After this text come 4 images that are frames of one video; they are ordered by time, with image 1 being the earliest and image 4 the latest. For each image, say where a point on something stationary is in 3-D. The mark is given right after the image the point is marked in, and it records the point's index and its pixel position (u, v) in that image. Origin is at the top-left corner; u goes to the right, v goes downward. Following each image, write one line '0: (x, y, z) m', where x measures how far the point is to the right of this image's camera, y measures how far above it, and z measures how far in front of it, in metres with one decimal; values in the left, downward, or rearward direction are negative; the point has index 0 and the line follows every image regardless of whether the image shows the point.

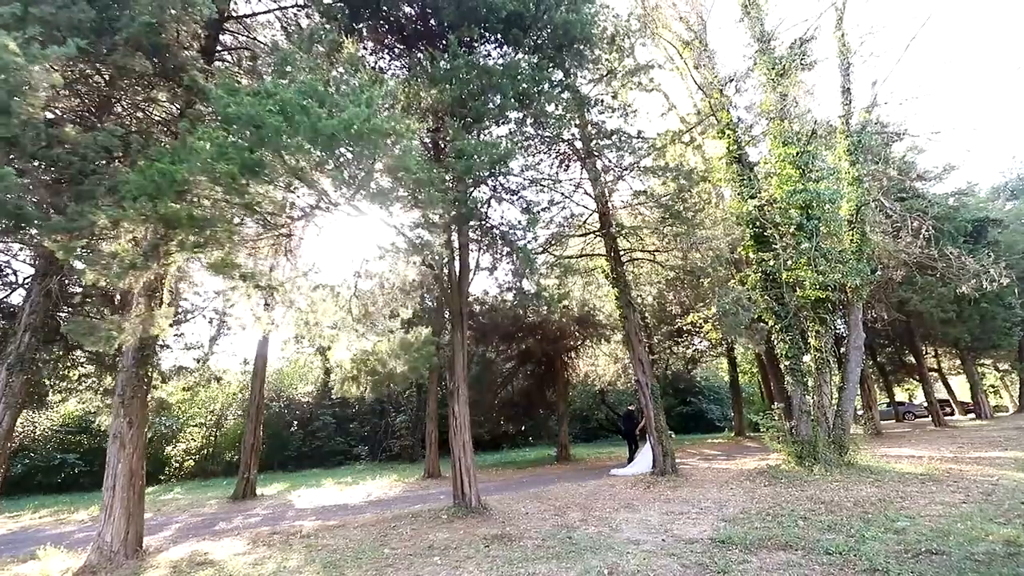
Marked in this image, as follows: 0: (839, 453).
0: (+6.4, -3.2, +11.6) m
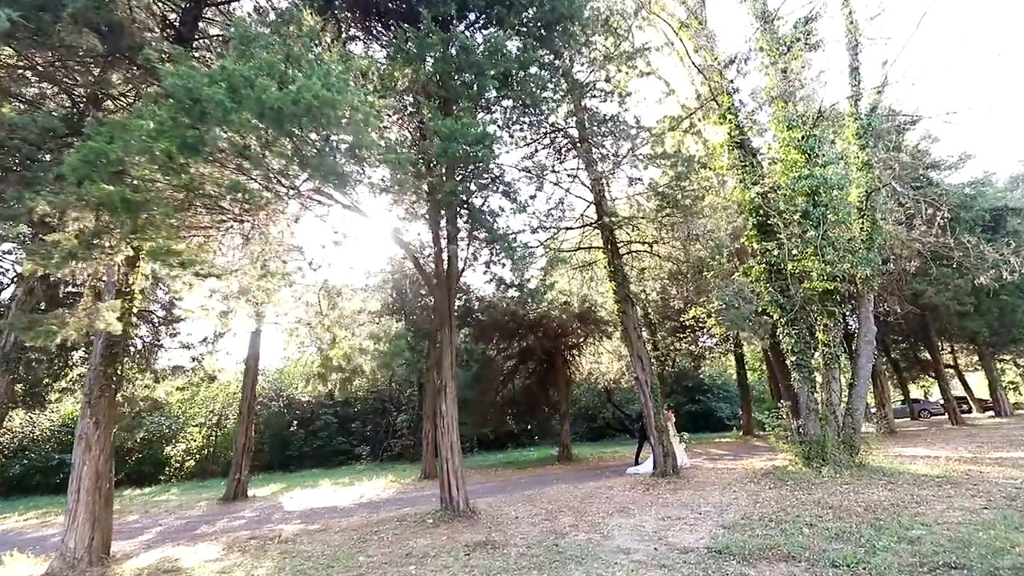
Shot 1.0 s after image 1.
0: (+6.2, -3.1, +11.0) m
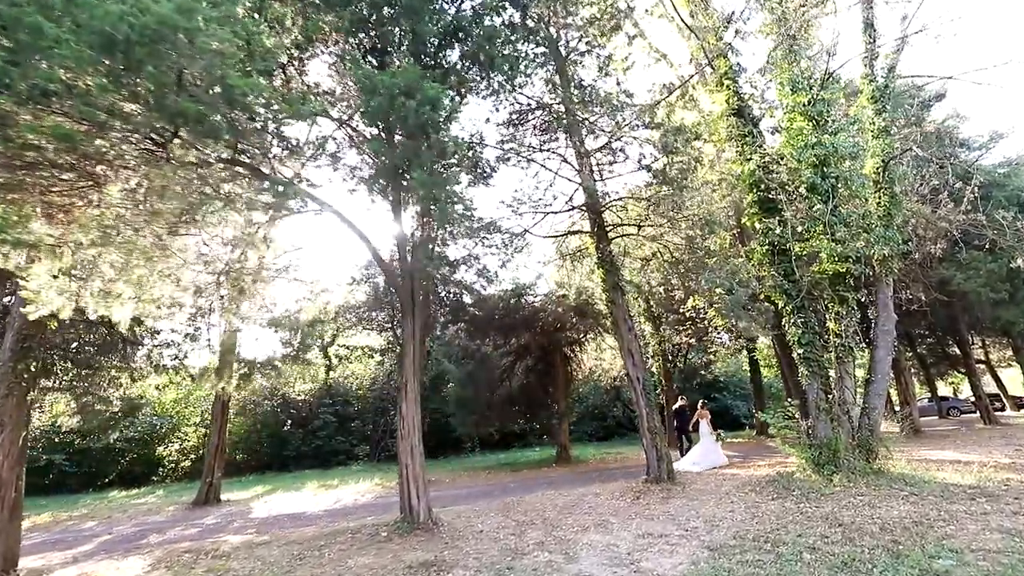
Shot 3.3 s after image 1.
0: (+5.8, -2.8, +9.7) m
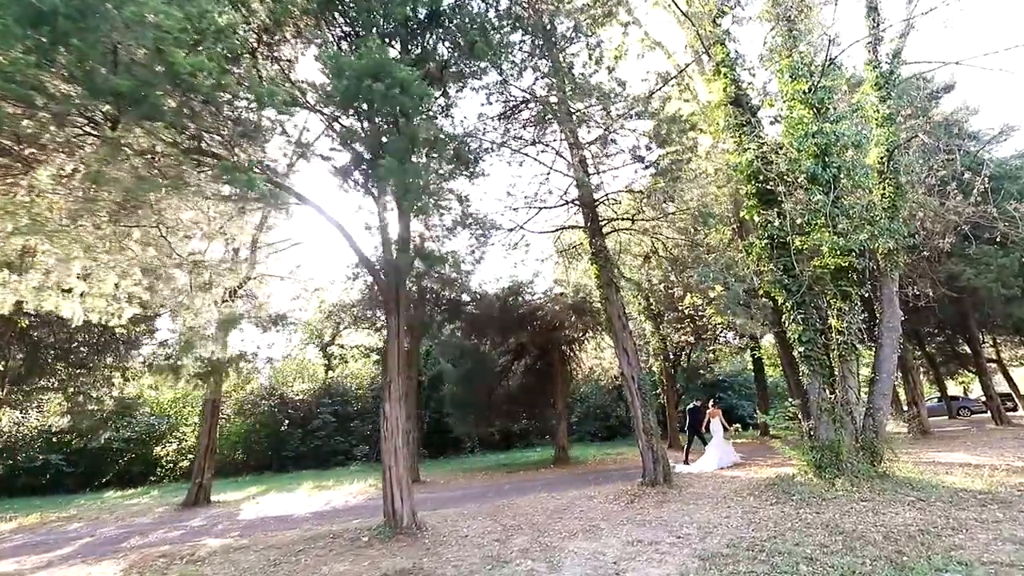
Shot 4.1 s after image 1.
0: (+5.6, -2.7, +9.3) m
